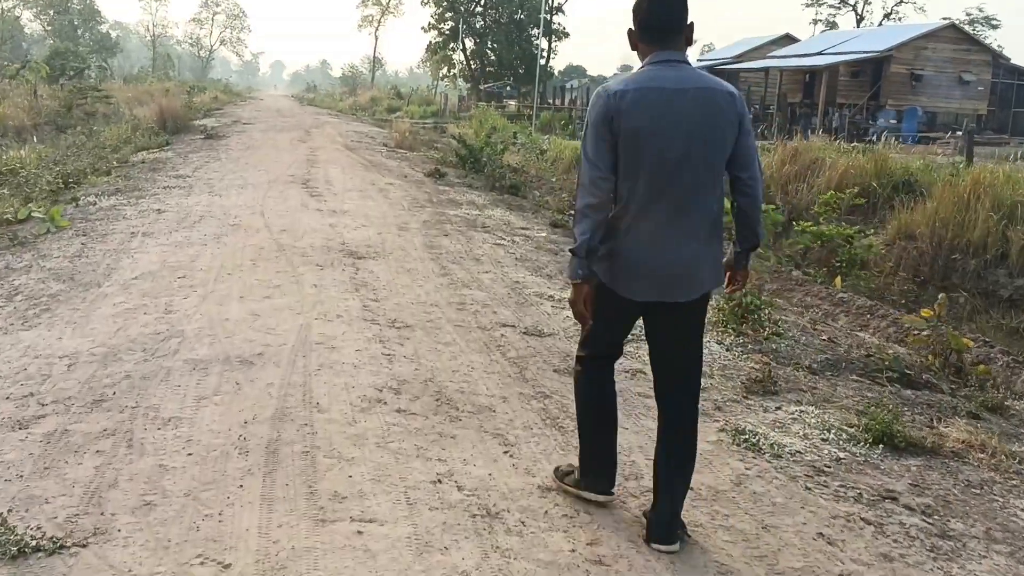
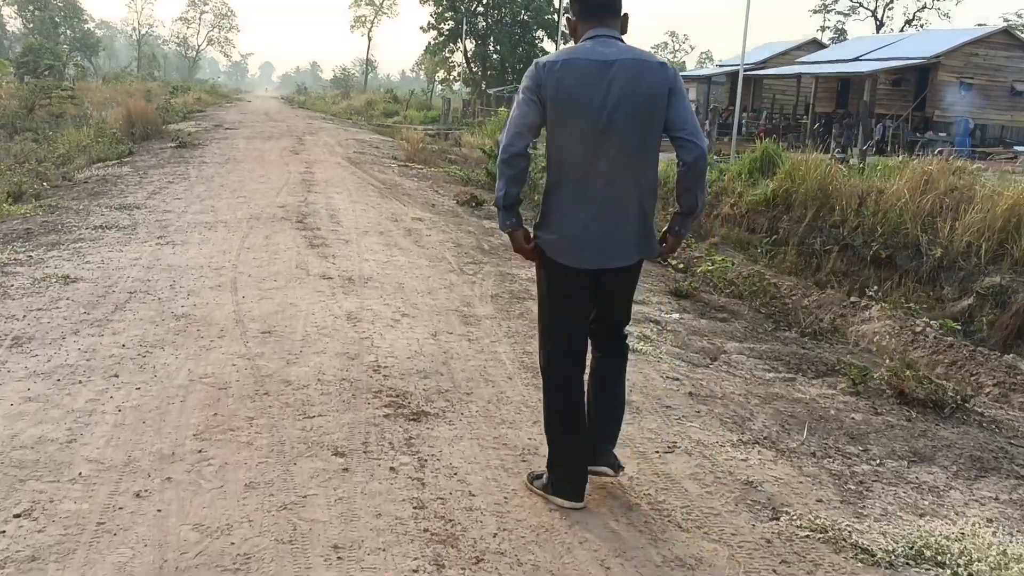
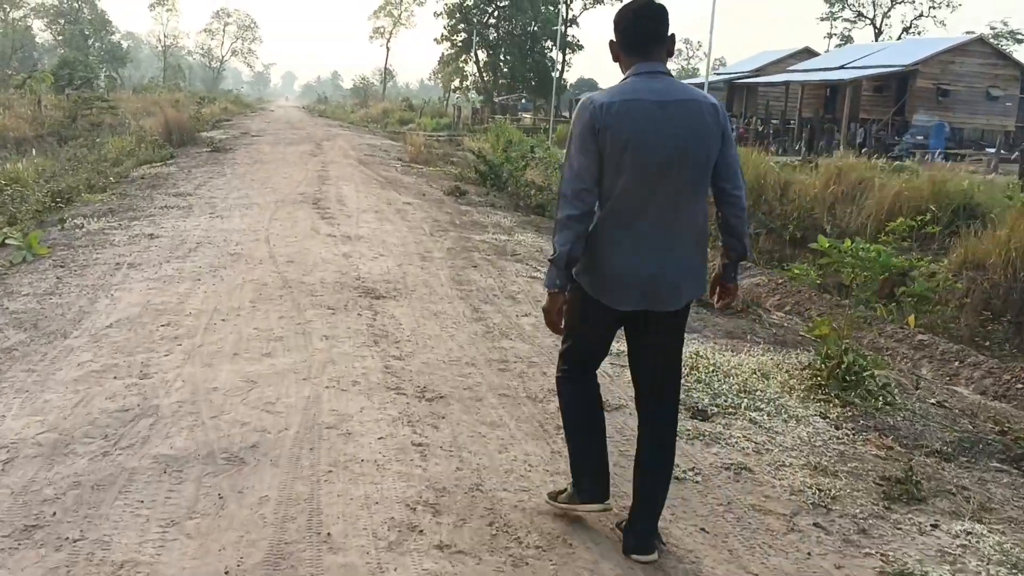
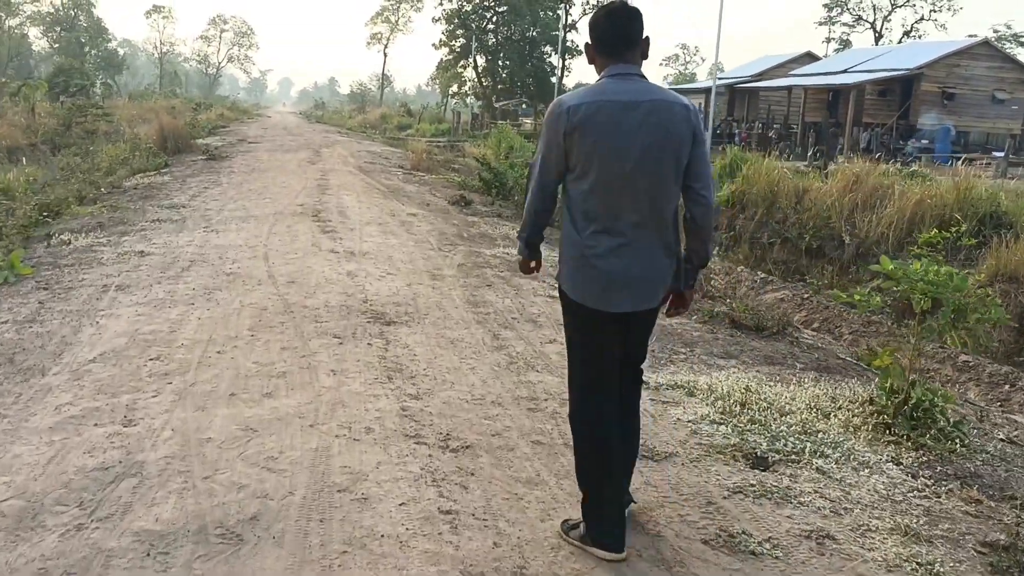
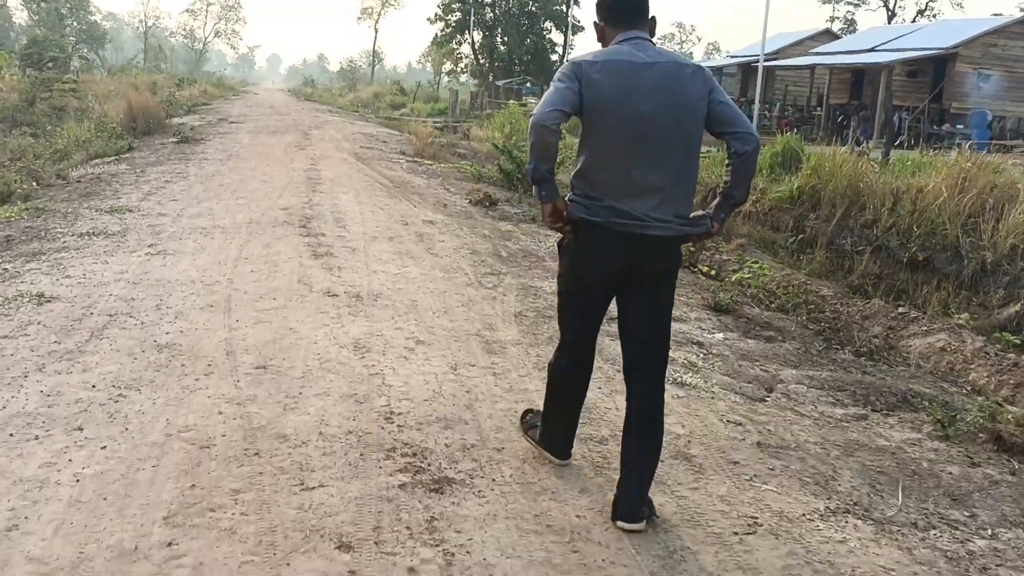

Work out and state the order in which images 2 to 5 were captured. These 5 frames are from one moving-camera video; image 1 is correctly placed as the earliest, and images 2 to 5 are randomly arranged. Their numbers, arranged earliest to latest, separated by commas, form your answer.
3, 4, 2, 5
